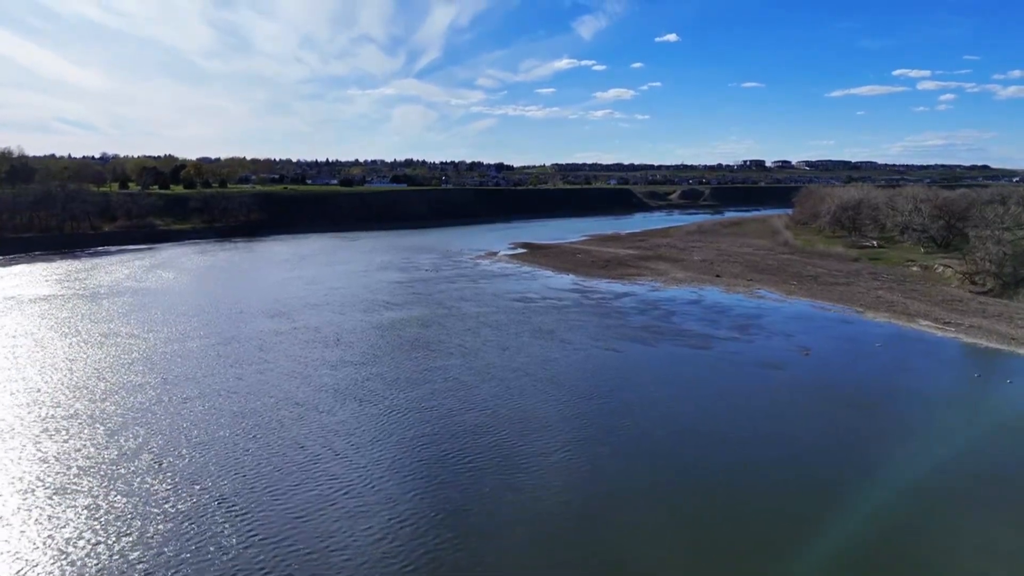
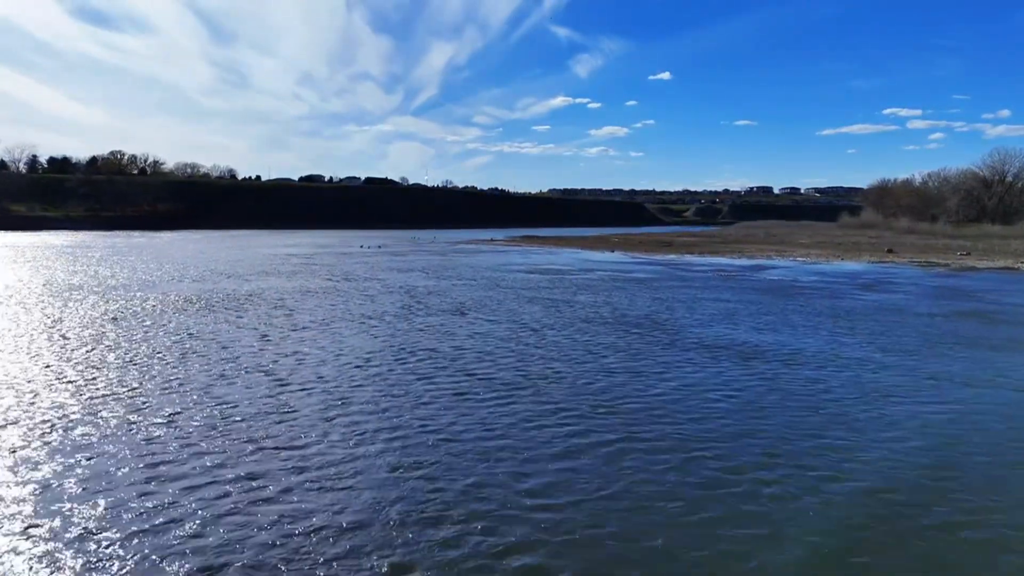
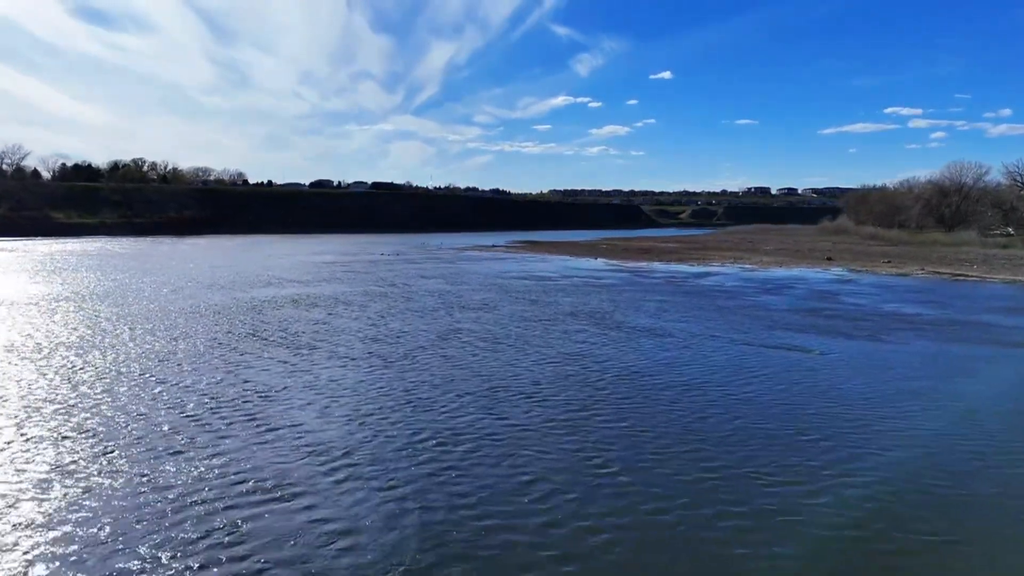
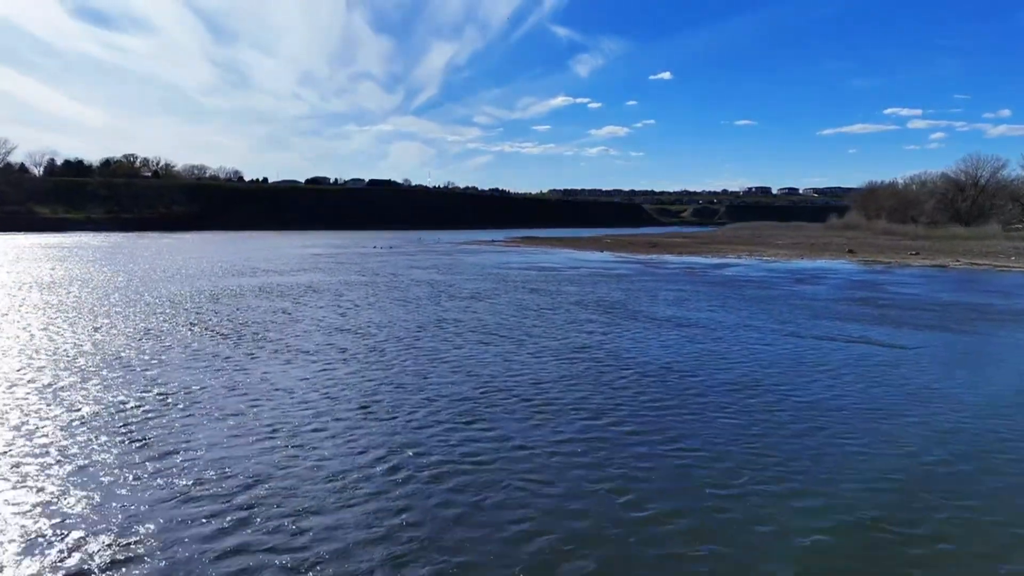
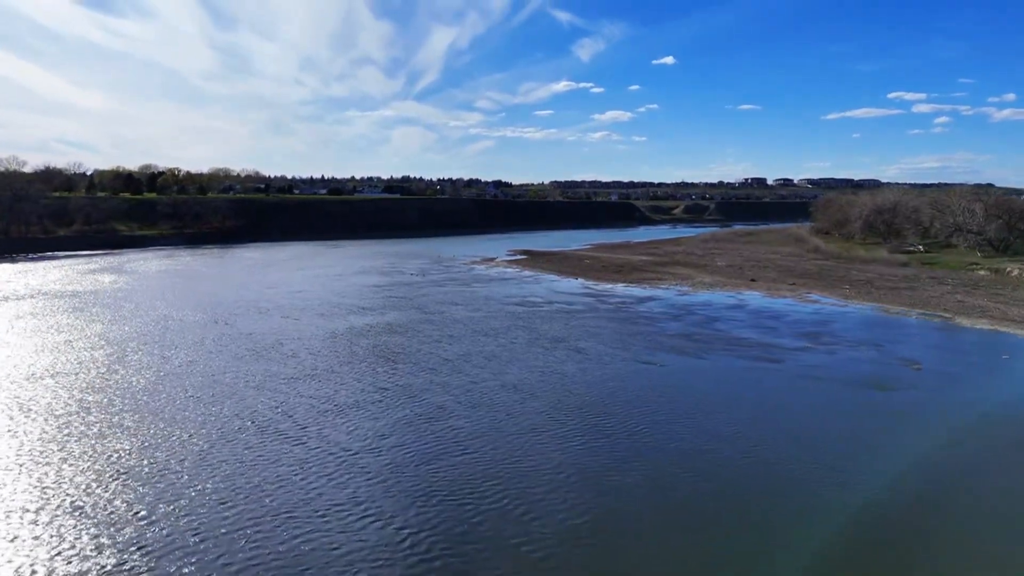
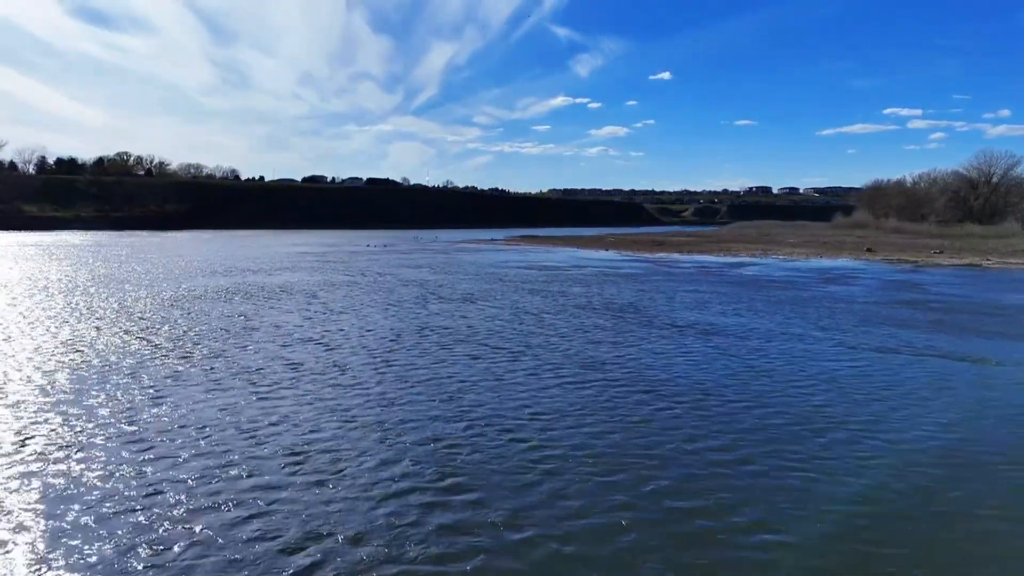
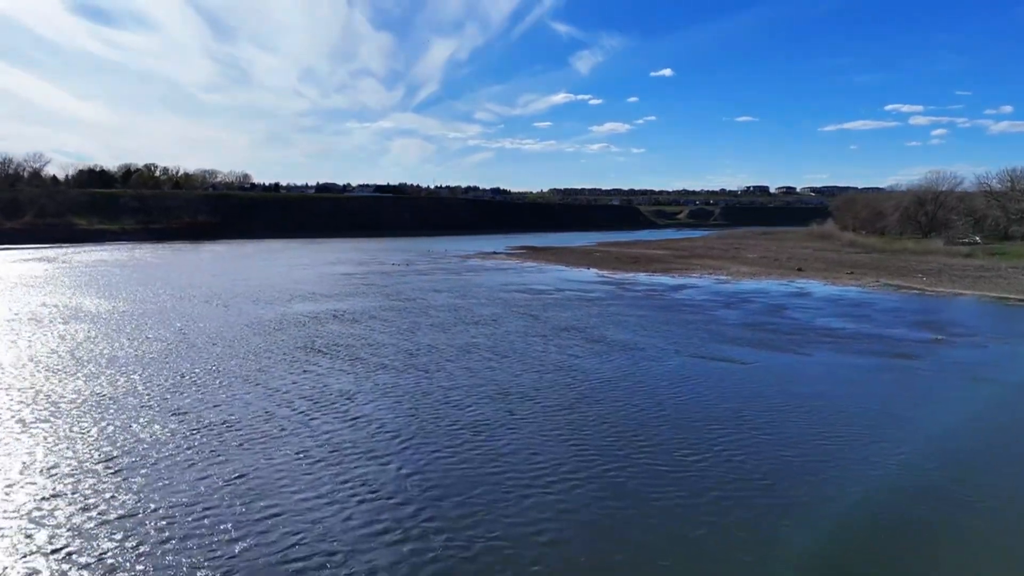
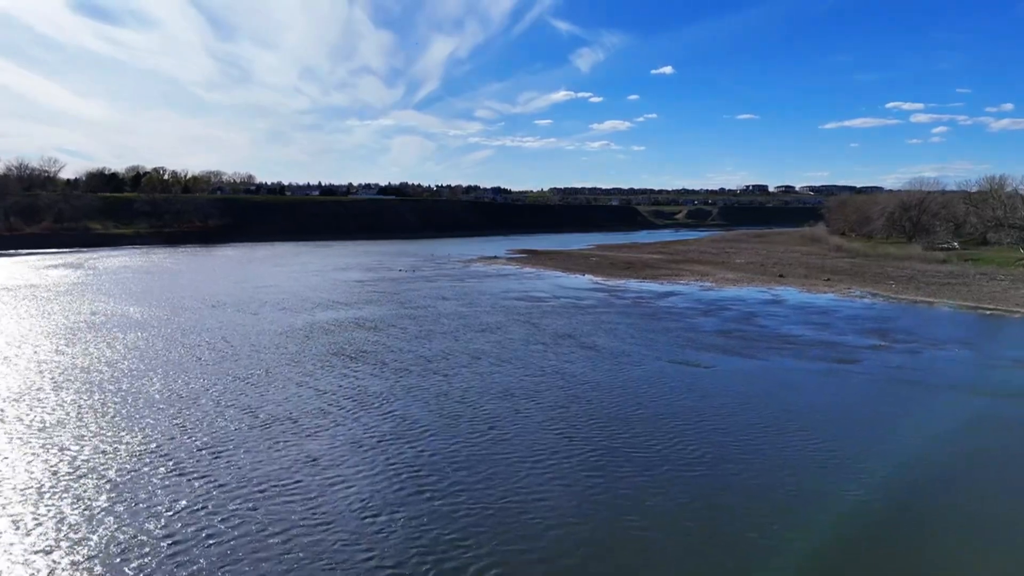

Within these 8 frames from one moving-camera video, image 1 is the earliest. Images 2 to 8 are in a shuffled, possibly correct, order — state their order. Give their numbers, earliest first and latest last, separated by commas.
5, 8, 7, 3, 4, 6, 2
